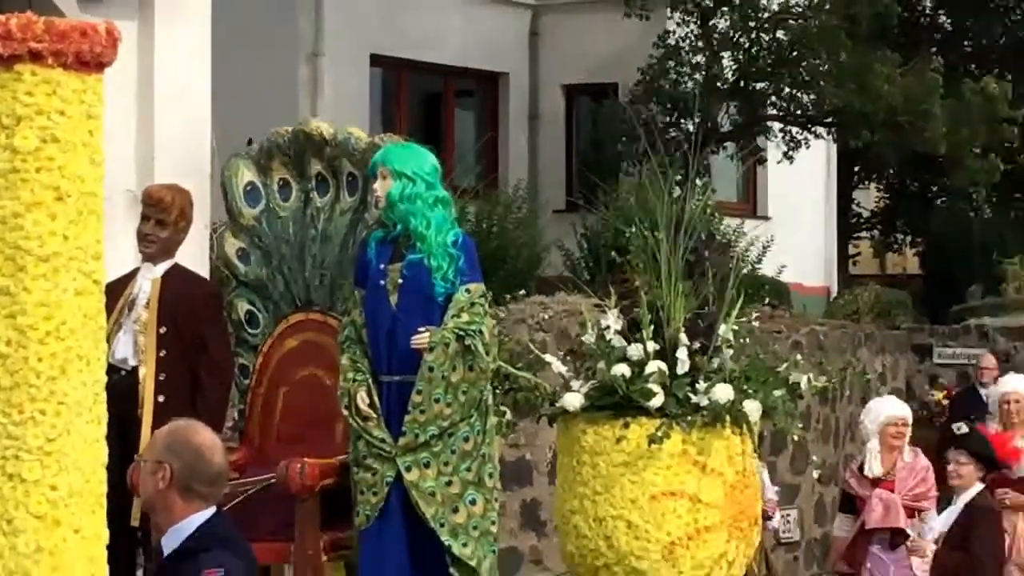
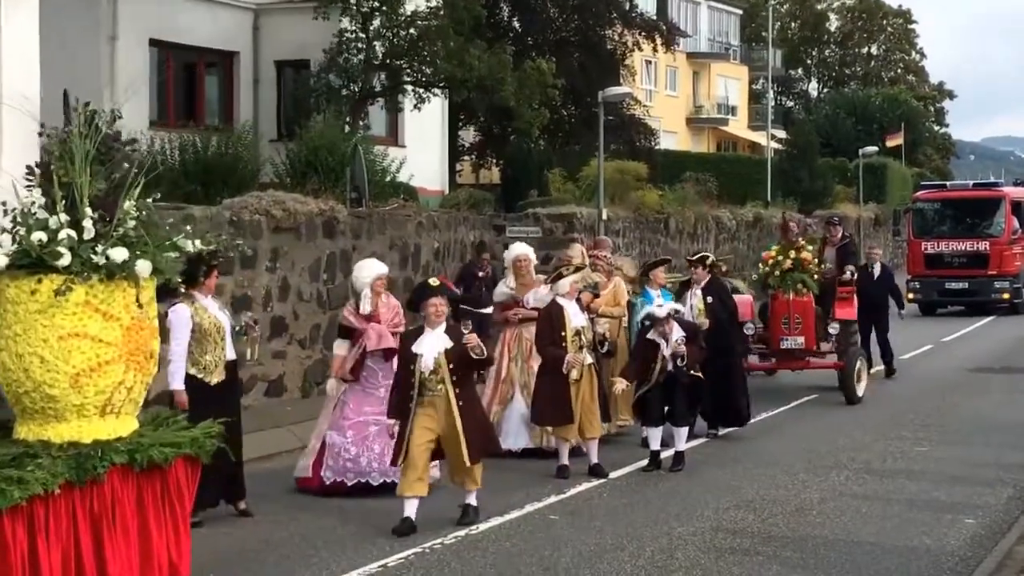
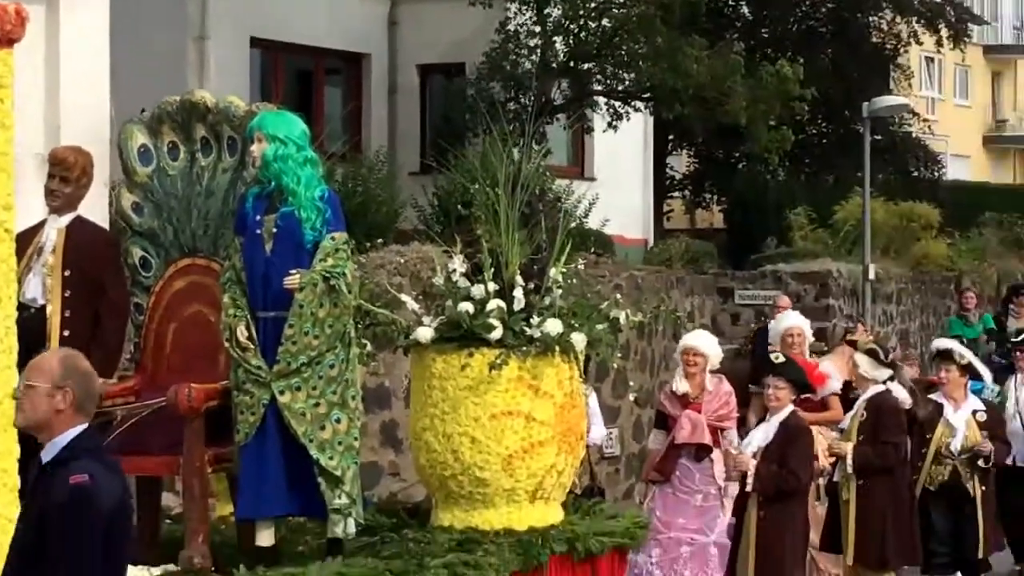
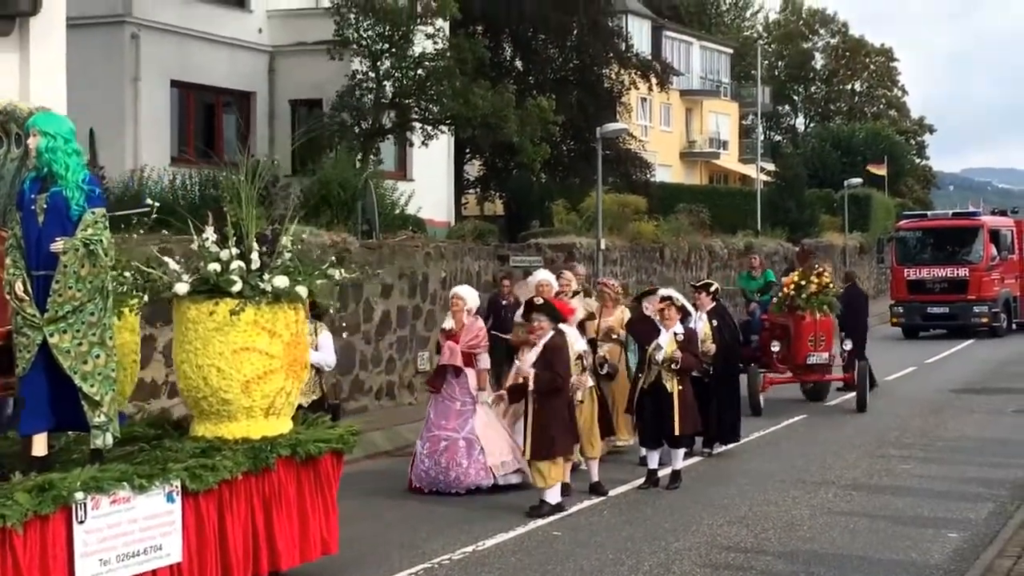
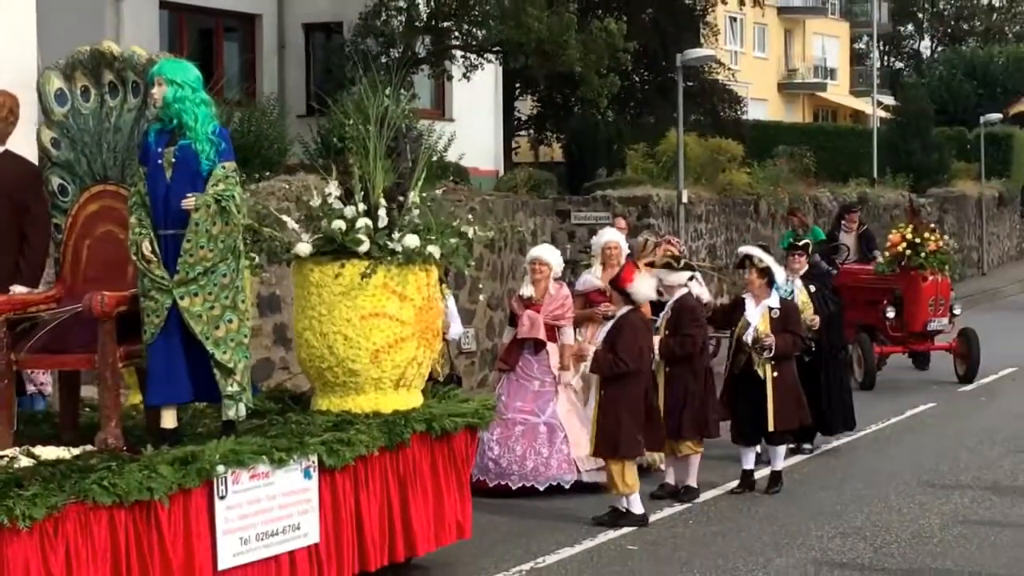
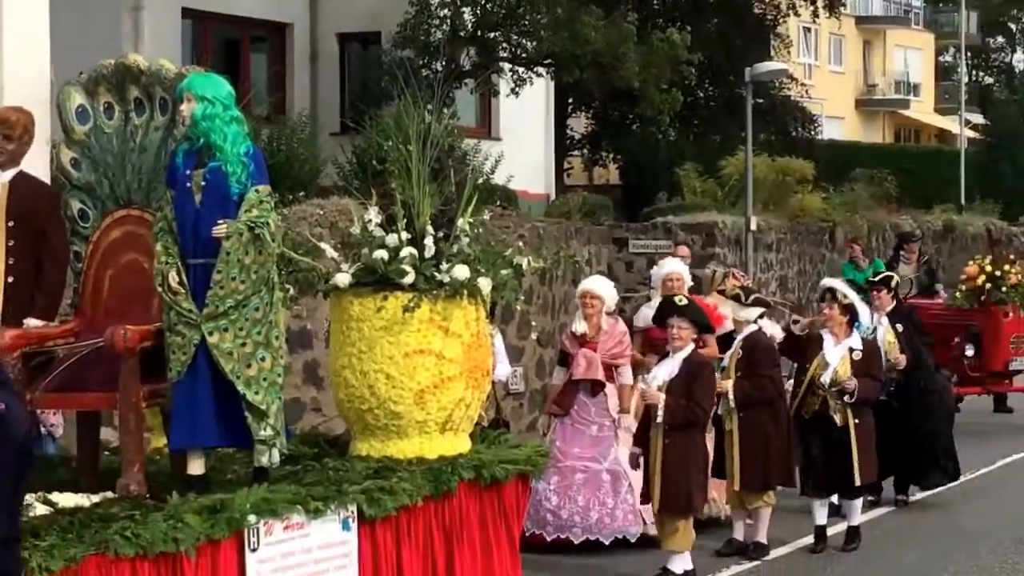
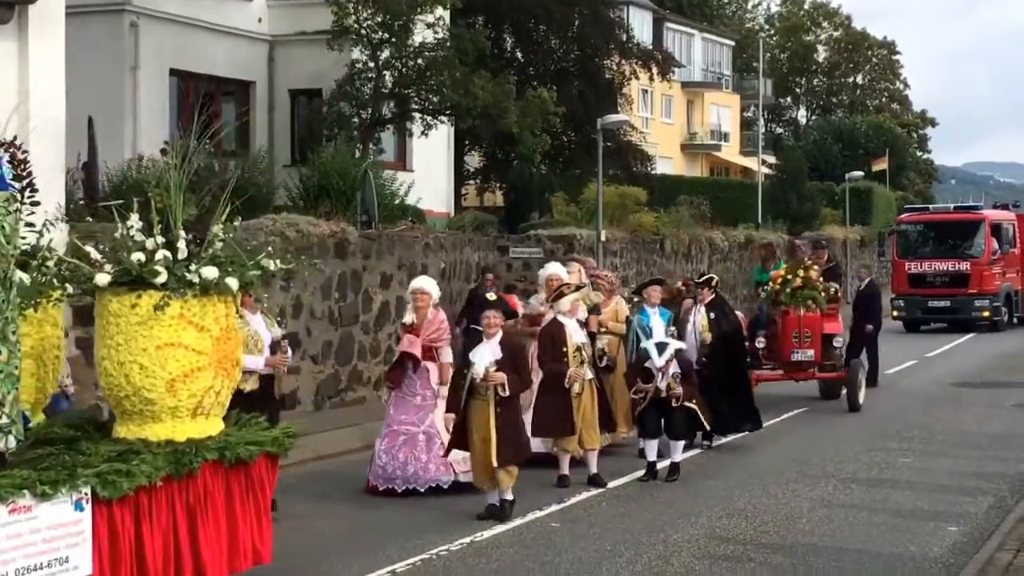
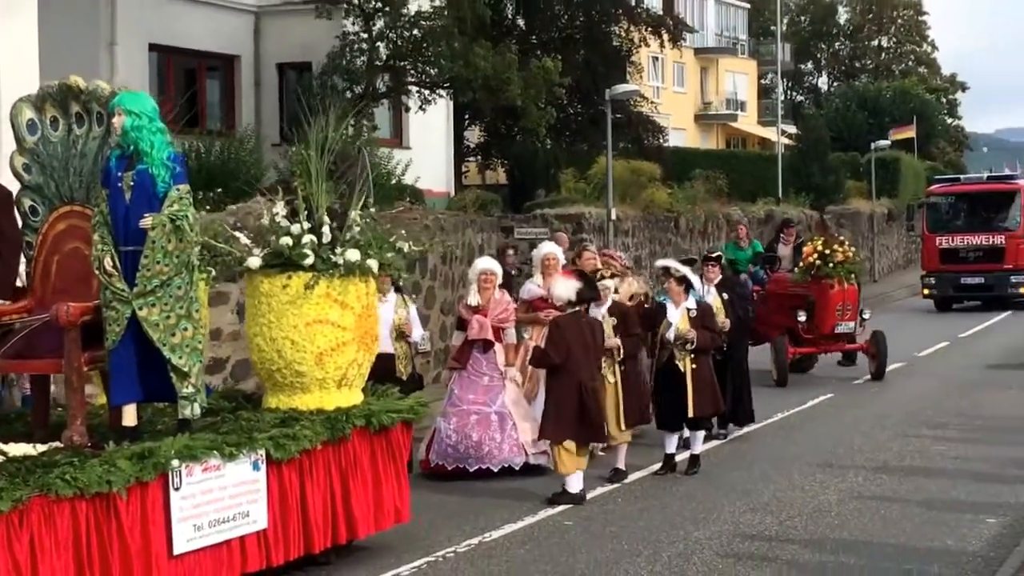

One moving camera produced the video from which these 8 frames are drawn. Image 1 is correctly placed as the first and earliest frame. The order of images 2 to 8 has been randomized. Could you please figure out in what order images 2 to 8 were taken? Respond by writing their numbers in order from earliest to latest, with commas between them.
3, 6, 5, 8, 4, 7, 2
